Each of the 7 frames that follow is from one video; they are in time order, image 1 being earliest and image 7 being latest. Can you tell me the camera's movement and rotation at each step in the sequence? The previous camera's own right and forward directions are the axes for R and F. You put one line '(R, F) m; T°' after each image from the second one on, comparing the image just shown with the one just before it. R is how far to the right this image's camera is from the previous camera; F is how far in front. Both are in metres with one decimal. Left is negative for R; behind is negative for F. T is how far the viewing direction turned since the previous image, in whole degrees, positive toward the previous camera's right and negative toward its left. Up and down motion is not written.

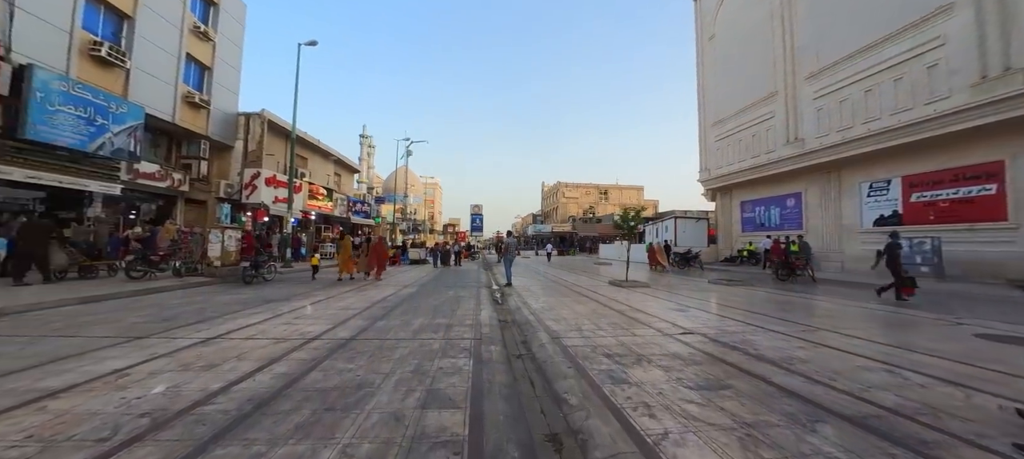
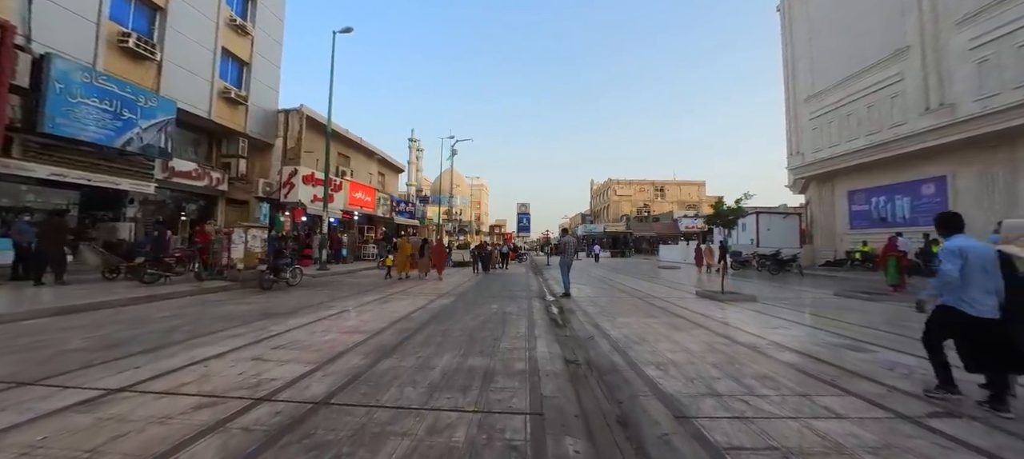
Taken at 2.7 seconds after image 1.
(-0.4, +2.7) m; -8°
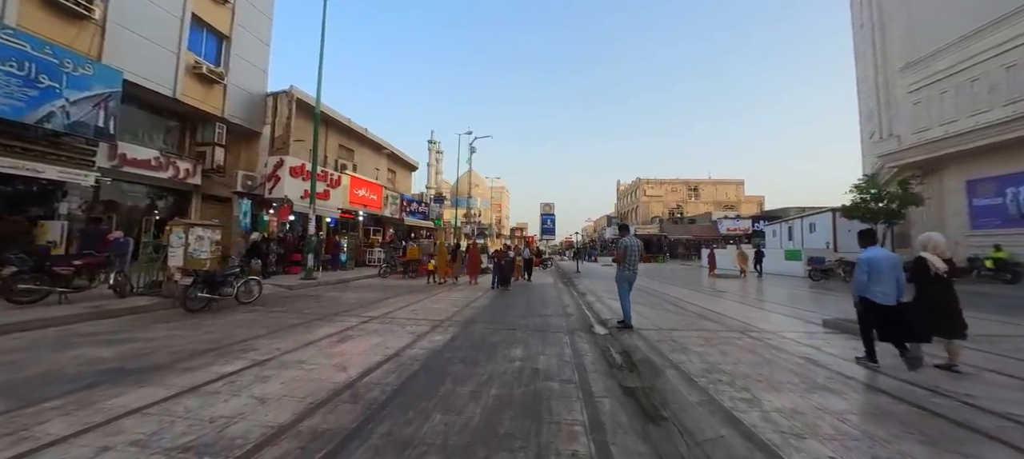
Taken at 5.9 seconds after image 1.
(-0.2, +3.6) m; -4°
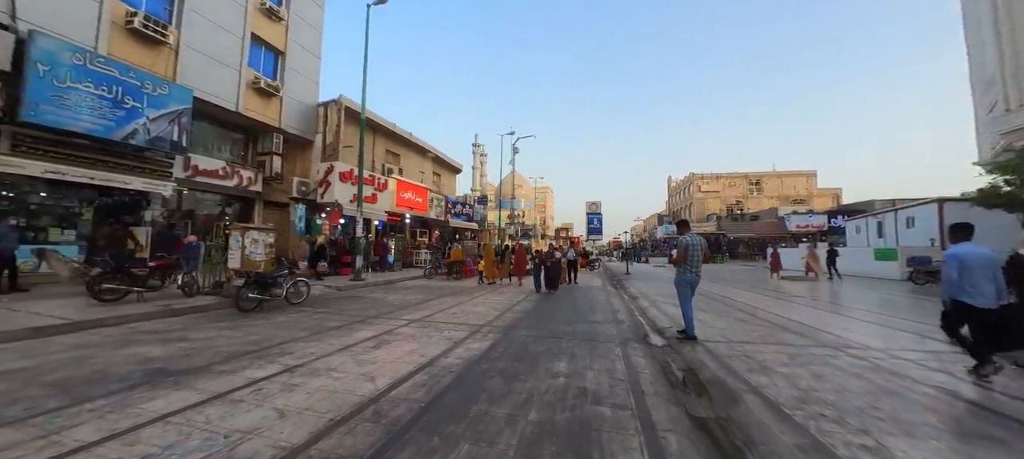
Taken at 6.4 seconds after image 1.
(0.0, +0.6) m; -7°
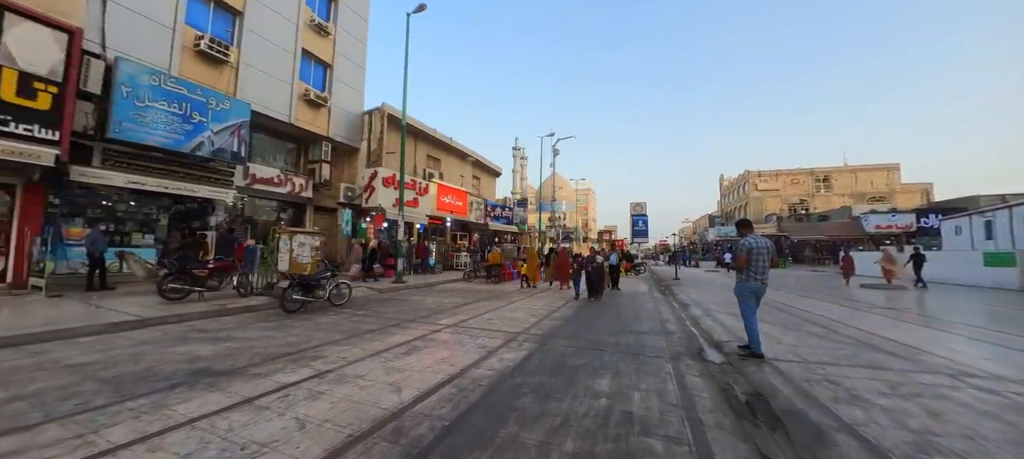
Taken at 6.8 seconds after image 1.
(+0.1, +0.4) m; -7°
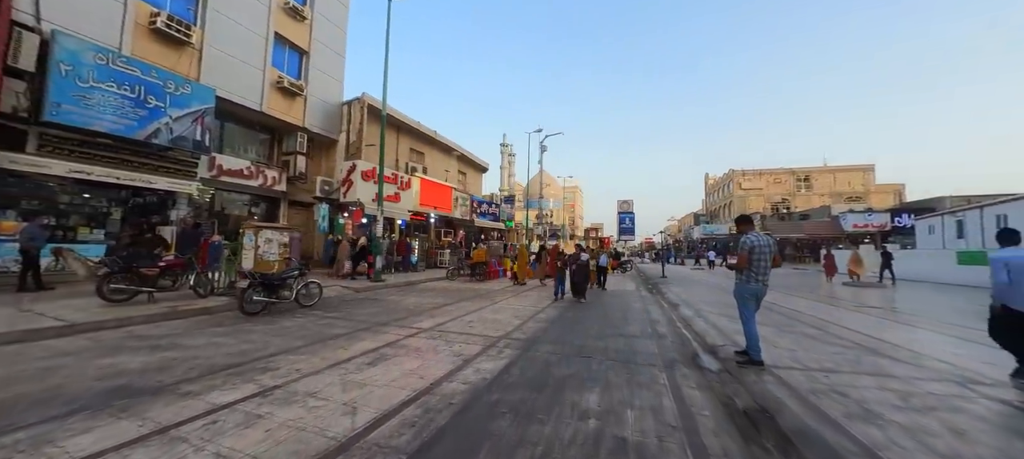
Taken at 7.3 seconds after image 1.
(+0.1, +0.6) m; +2°
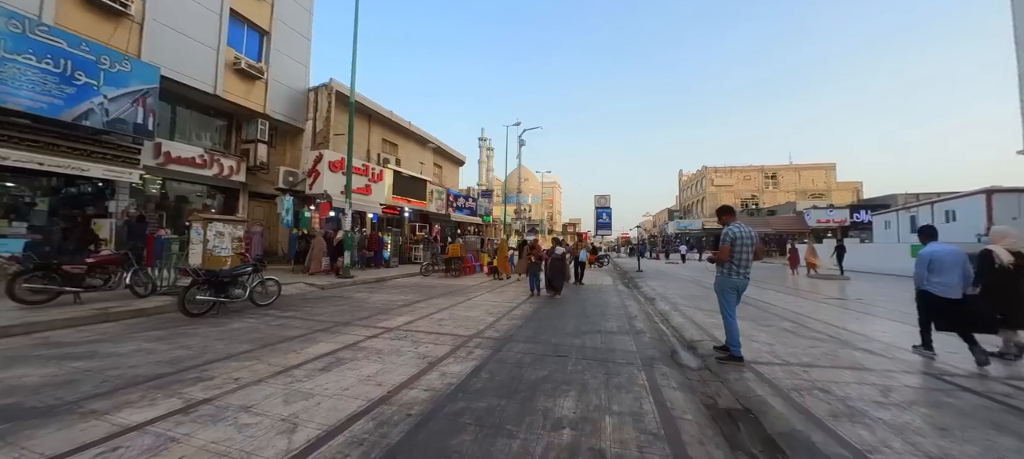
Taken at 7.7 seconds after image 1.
(+0.1, +0.4) m; +3°
